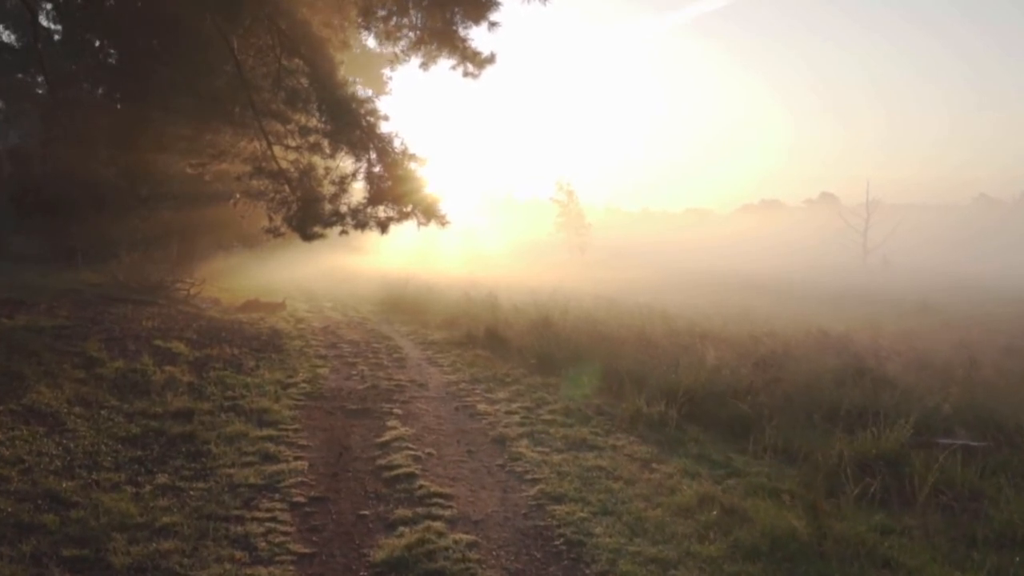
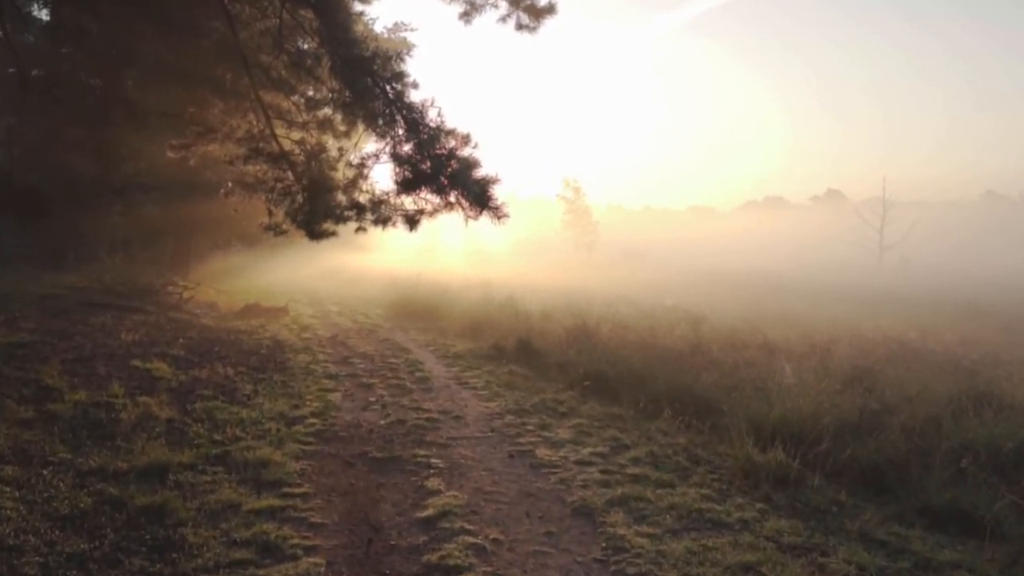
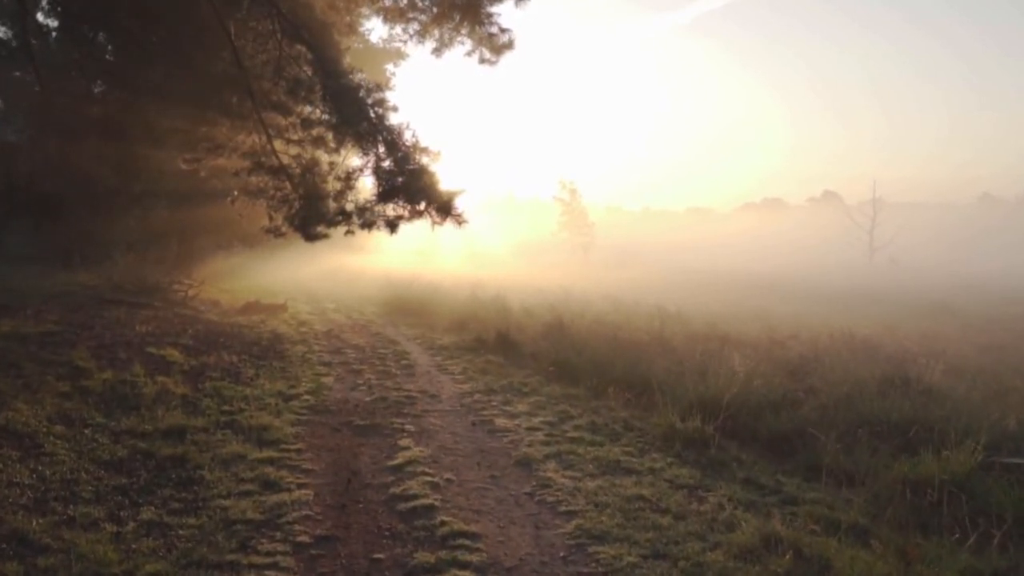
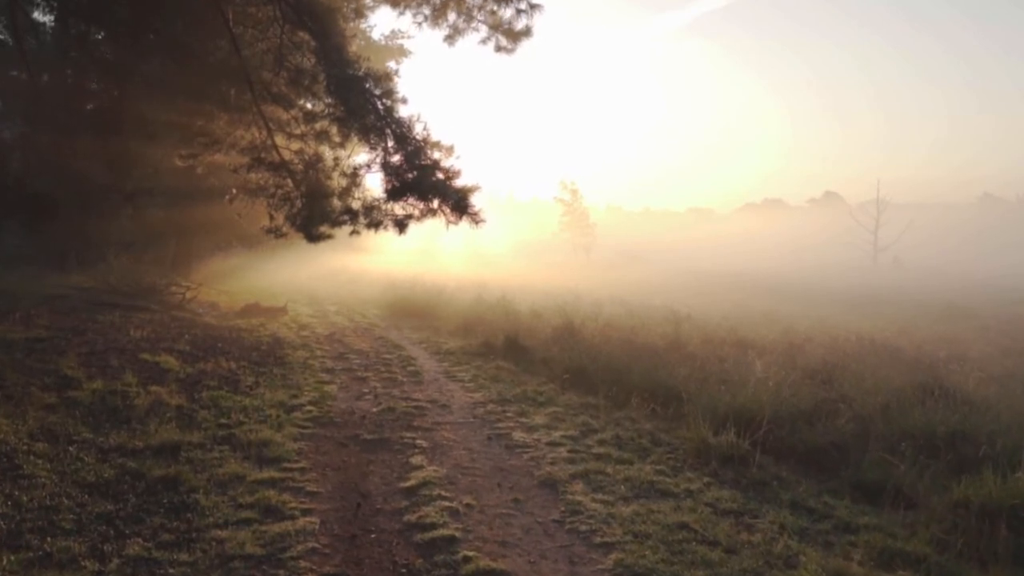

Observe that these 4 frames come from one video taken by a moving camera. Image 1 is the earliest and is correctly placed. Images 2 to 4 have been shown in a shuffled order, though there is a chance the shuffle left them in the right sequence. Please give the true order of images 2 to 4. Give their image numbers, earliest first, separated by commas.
3, 4, 2
